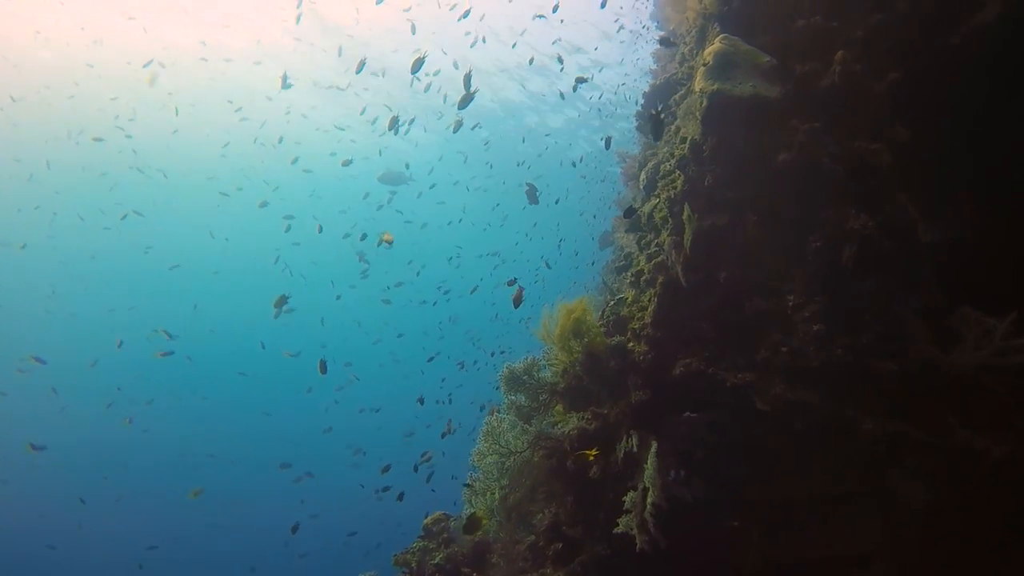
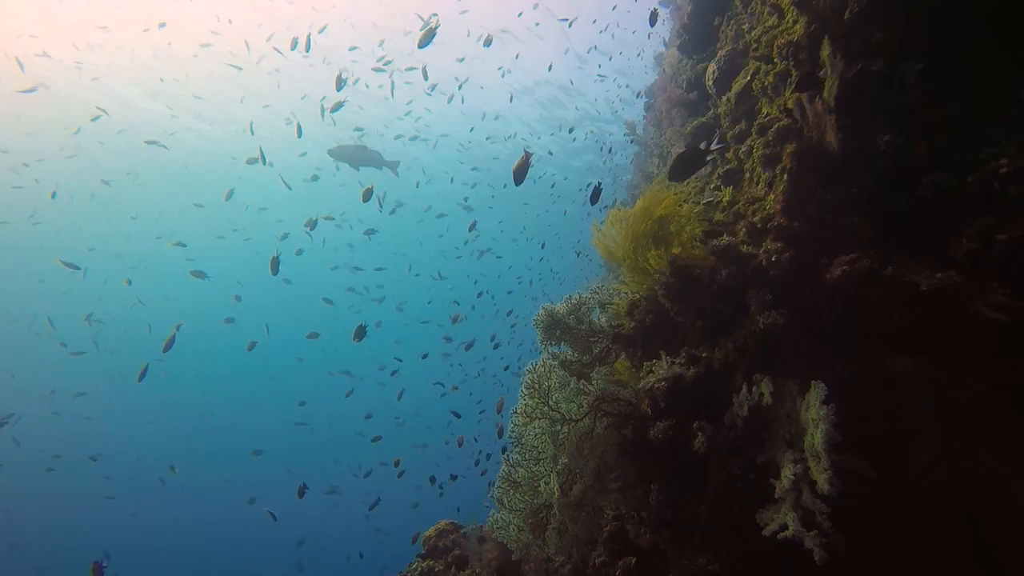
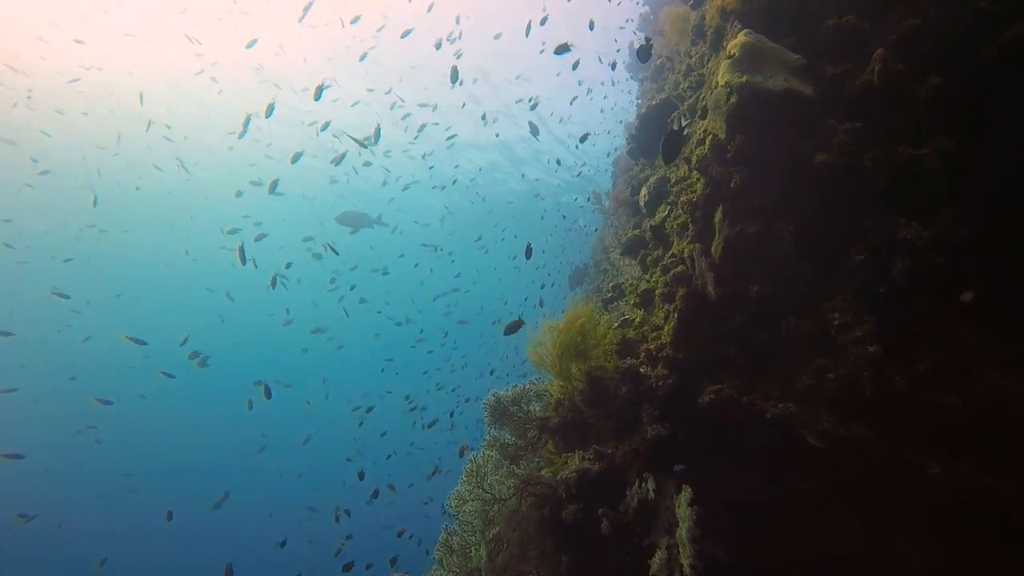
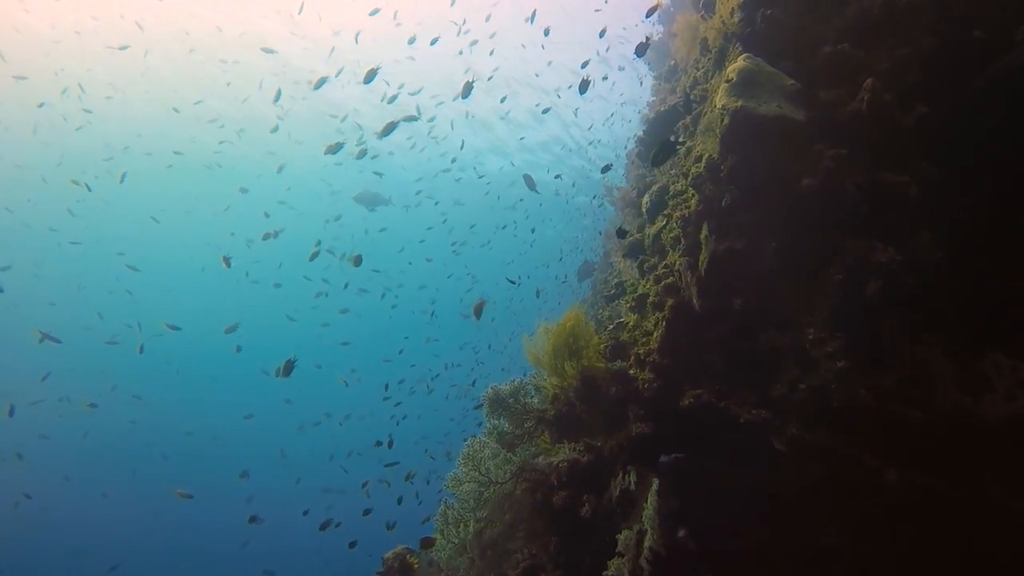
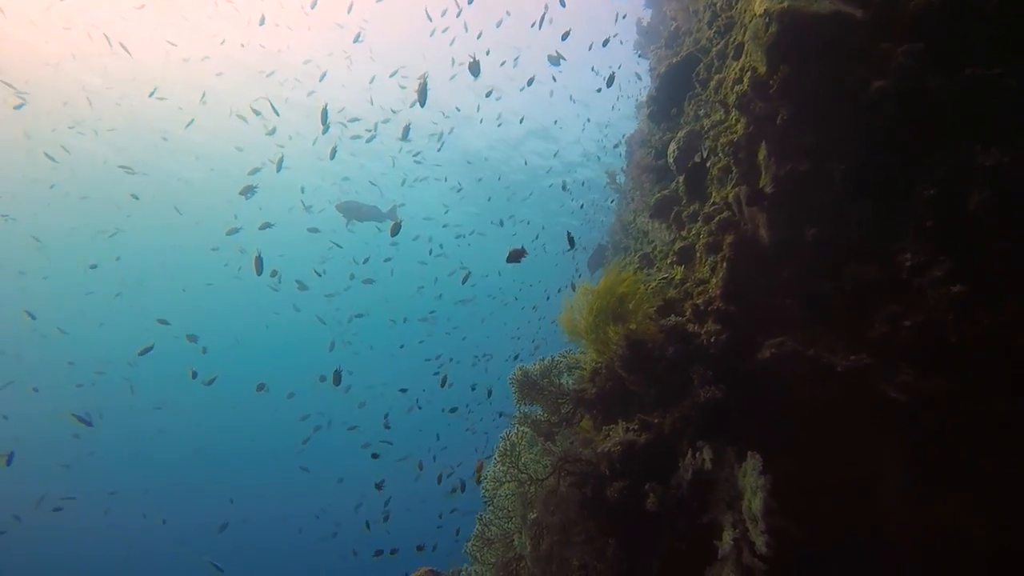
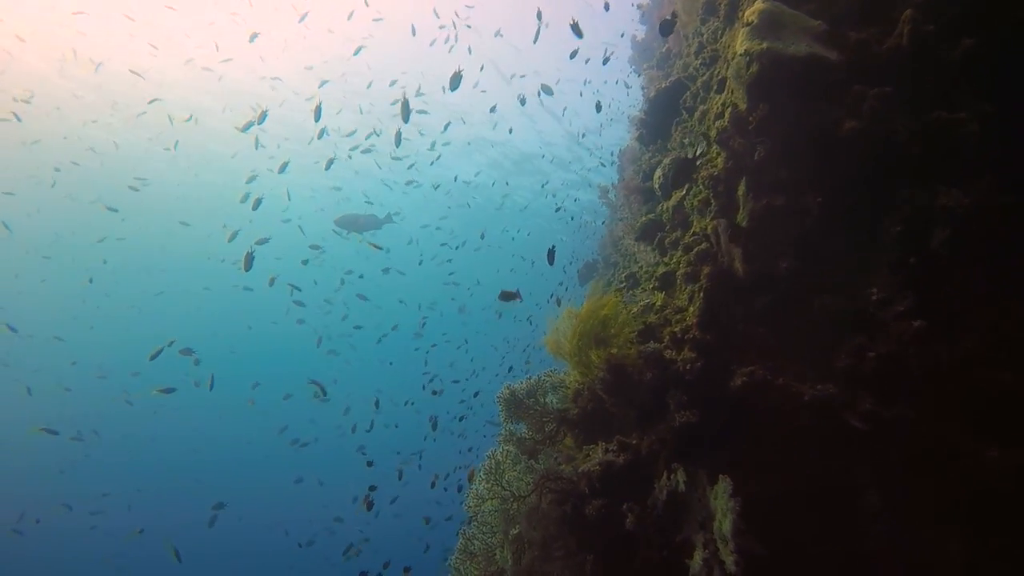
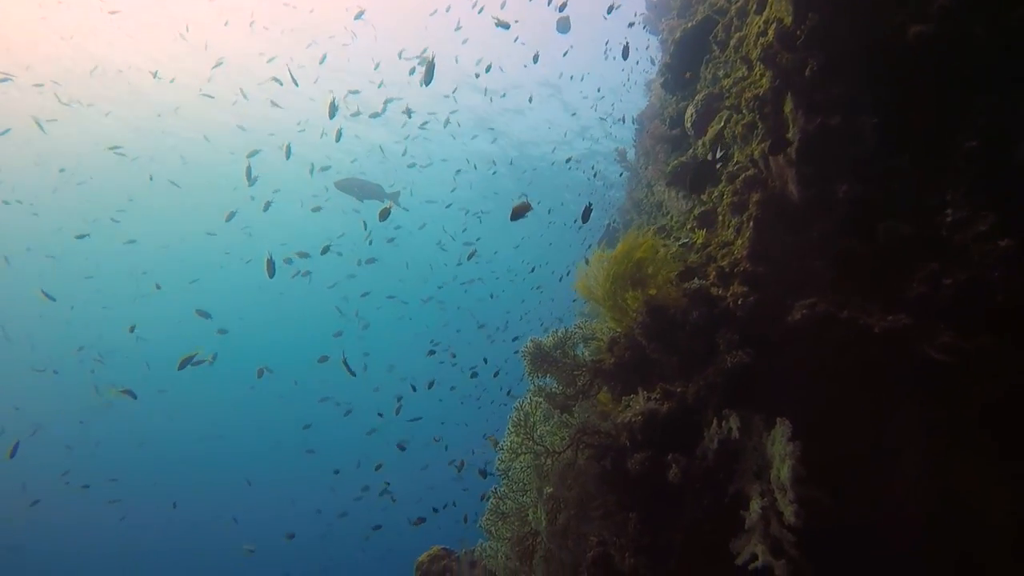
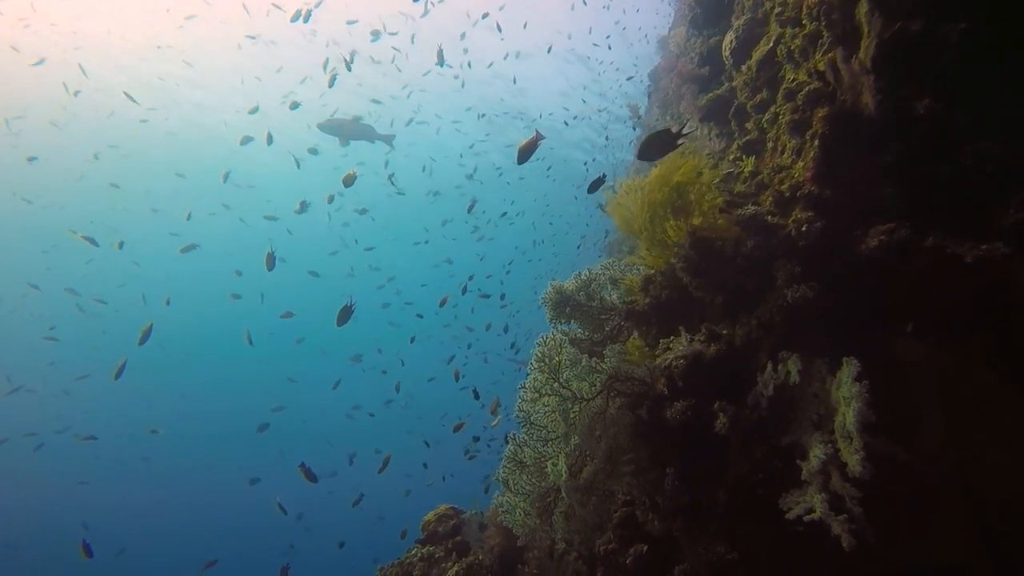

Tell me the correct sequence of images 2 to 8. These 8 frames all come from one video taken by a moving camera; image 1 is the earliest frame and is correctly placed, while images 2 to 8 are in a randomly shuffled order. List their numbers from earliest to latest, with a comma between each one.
4, 3, 6, 5, 7, 2, 8
